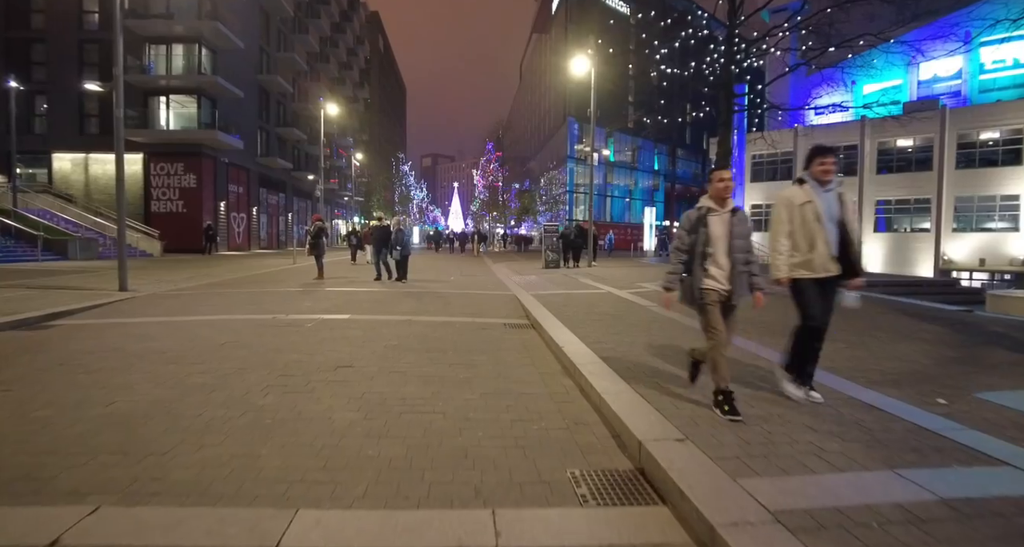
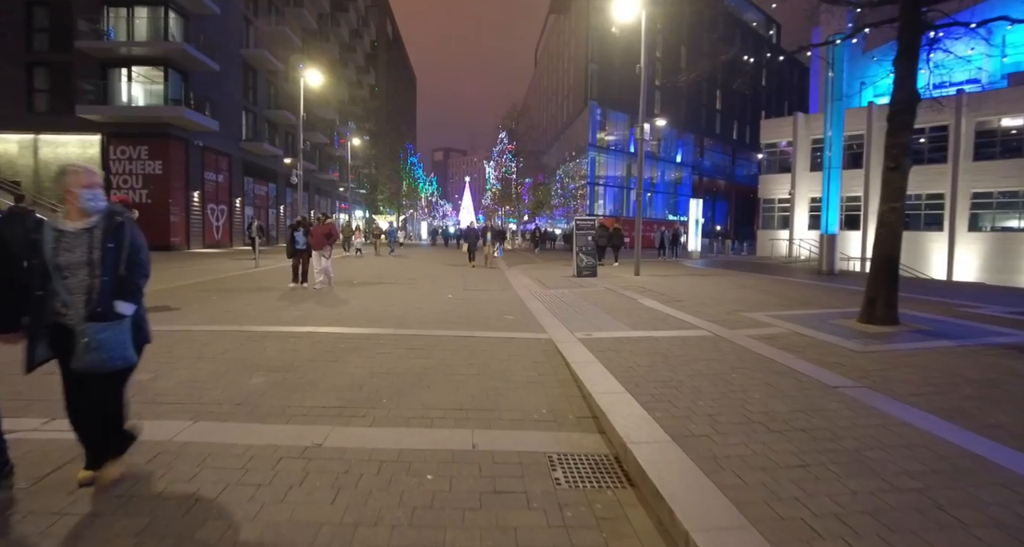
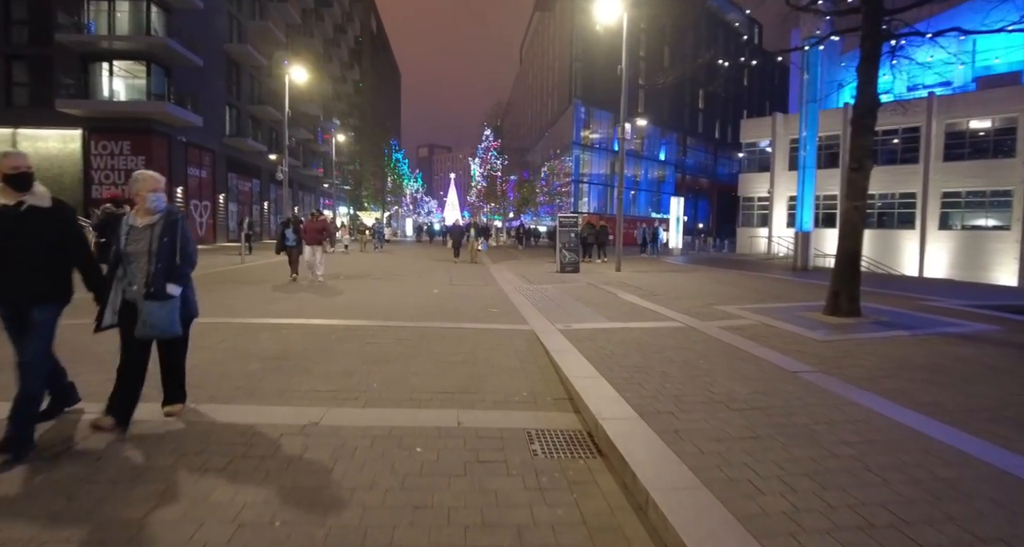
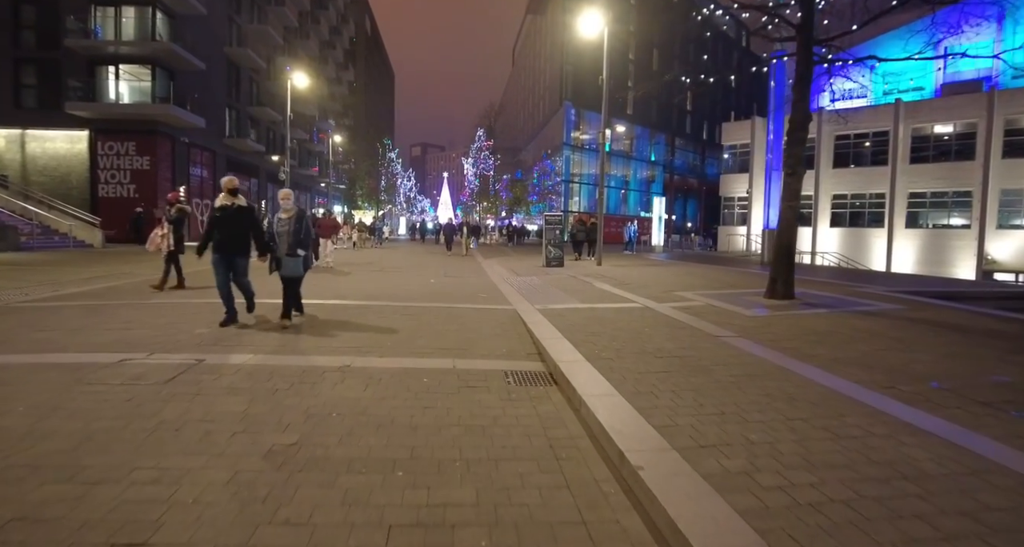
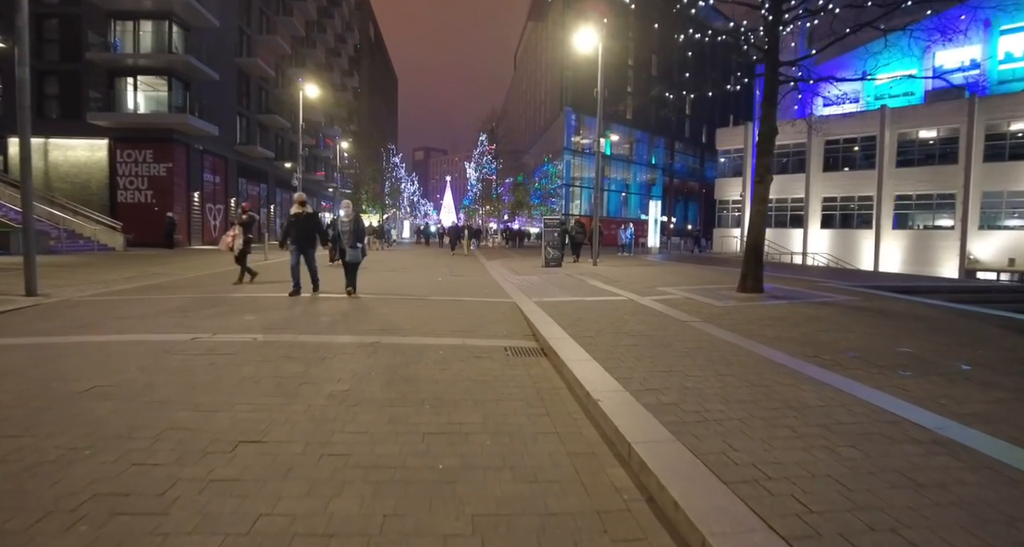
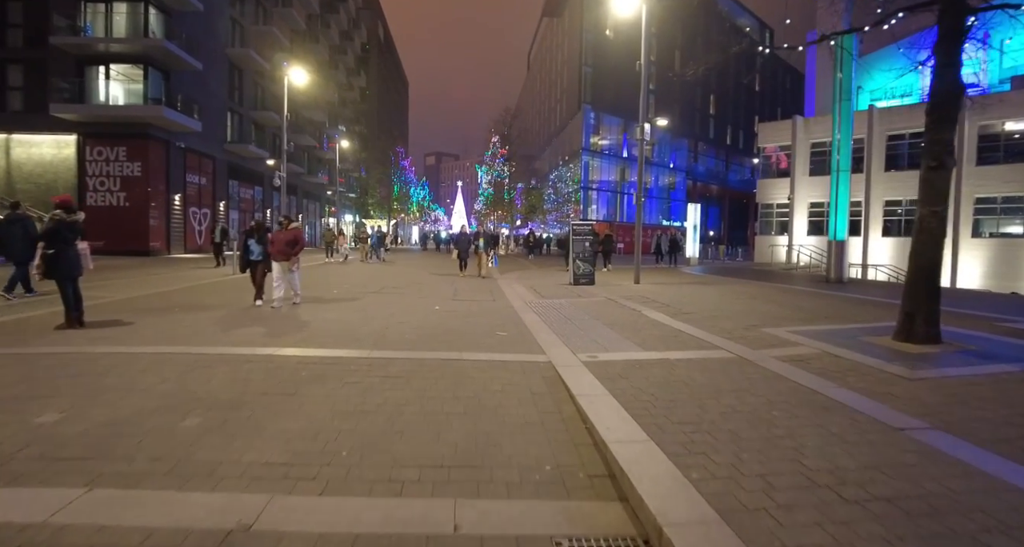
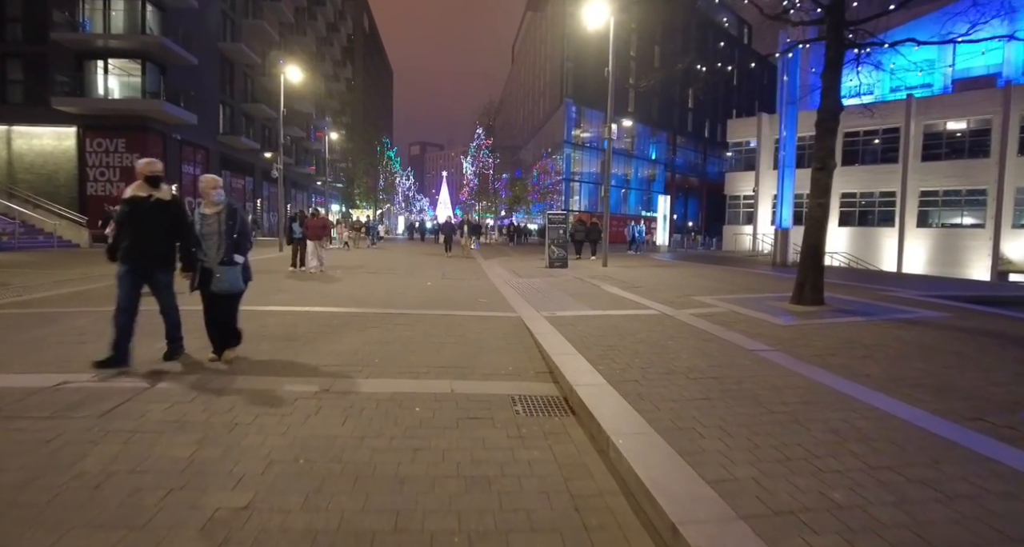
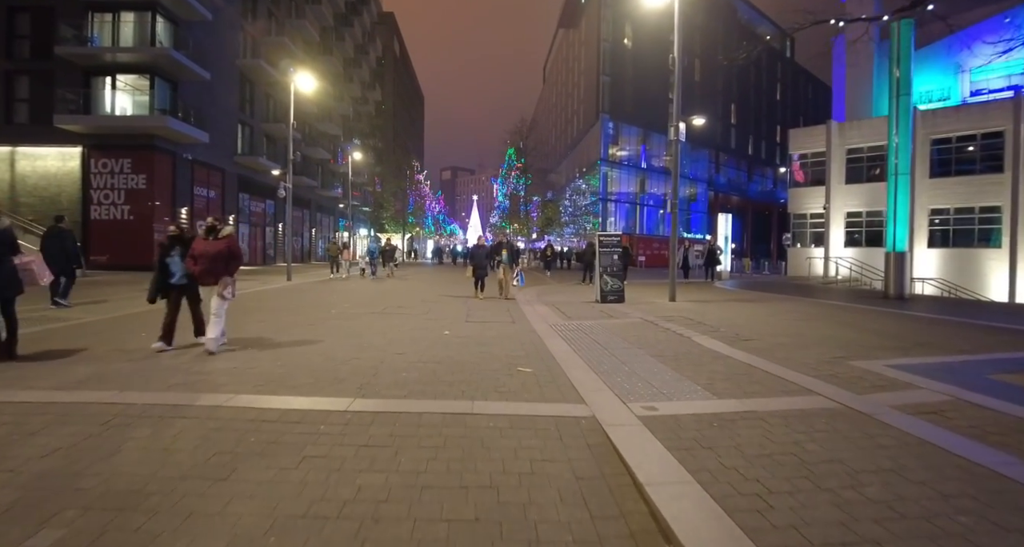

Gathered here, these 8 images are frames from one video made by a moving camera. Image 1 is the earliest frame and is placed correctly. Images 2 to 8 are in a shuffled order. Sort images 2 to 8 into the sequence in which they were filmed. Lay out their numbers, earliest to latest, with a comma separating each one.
5, 4, 7, 3, 2, 6, 8
